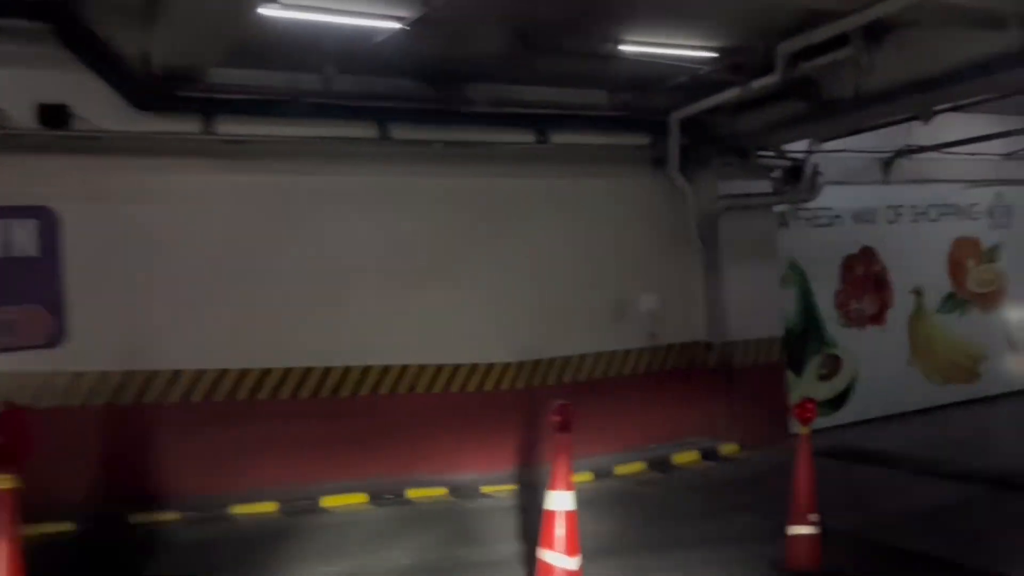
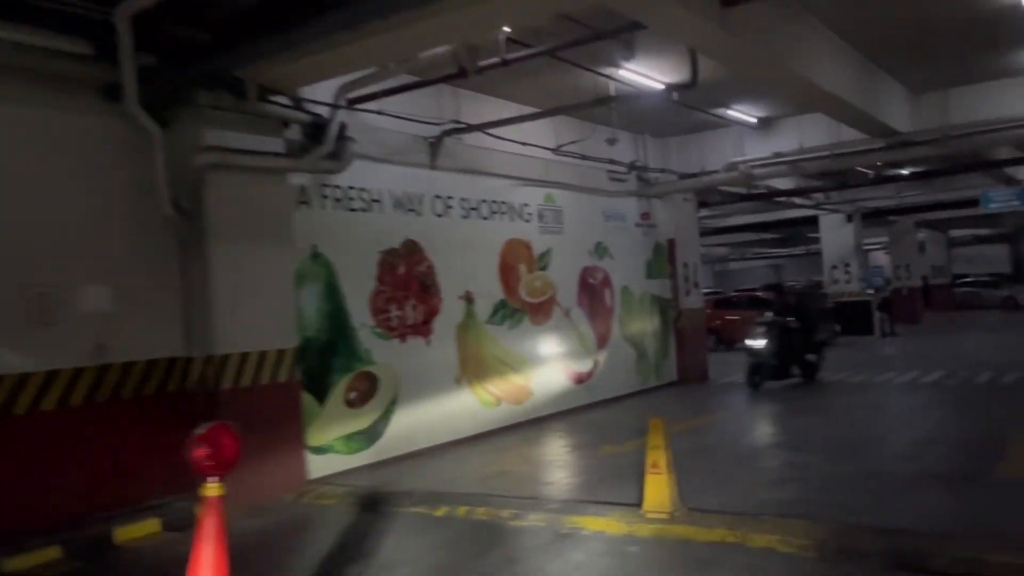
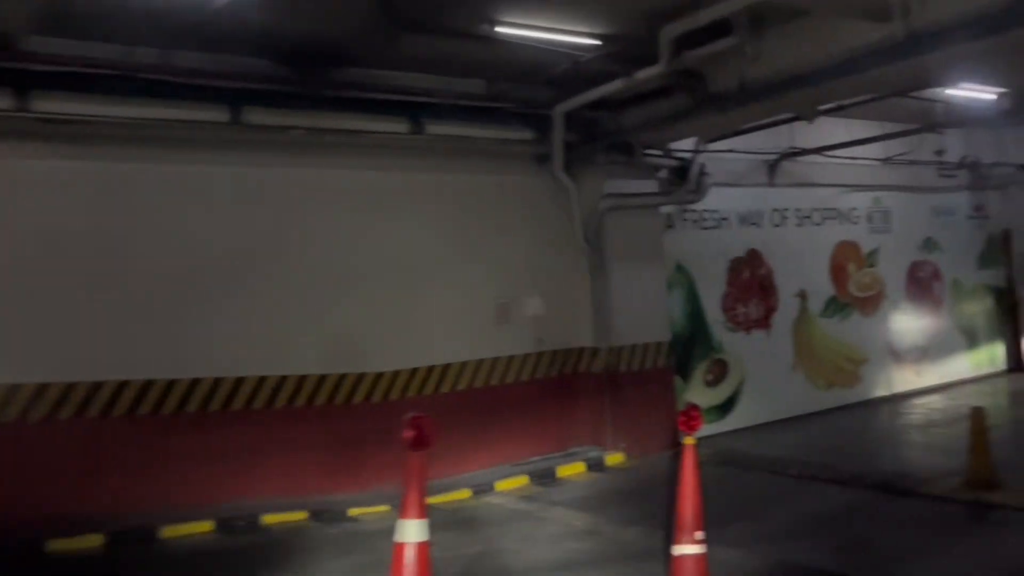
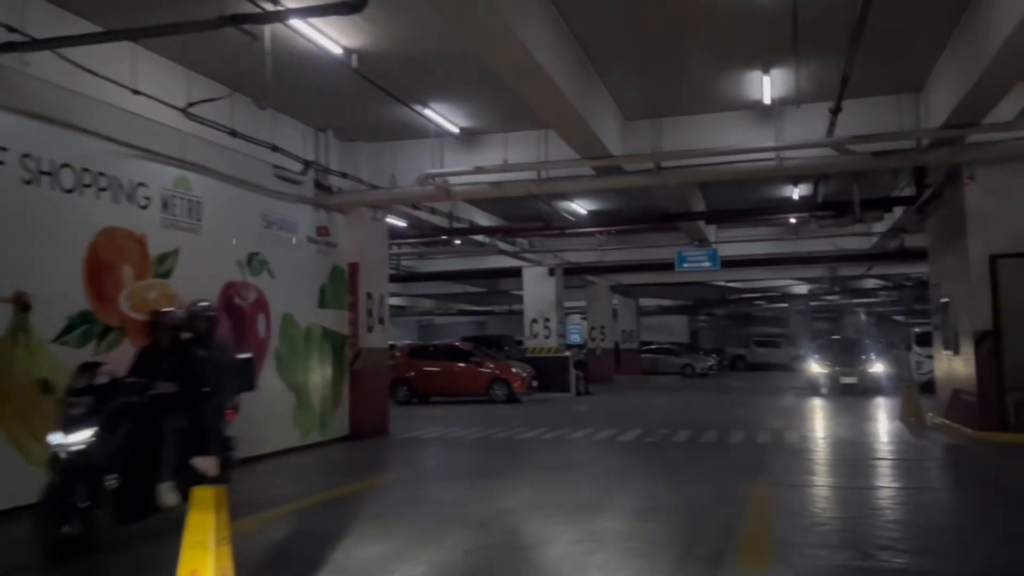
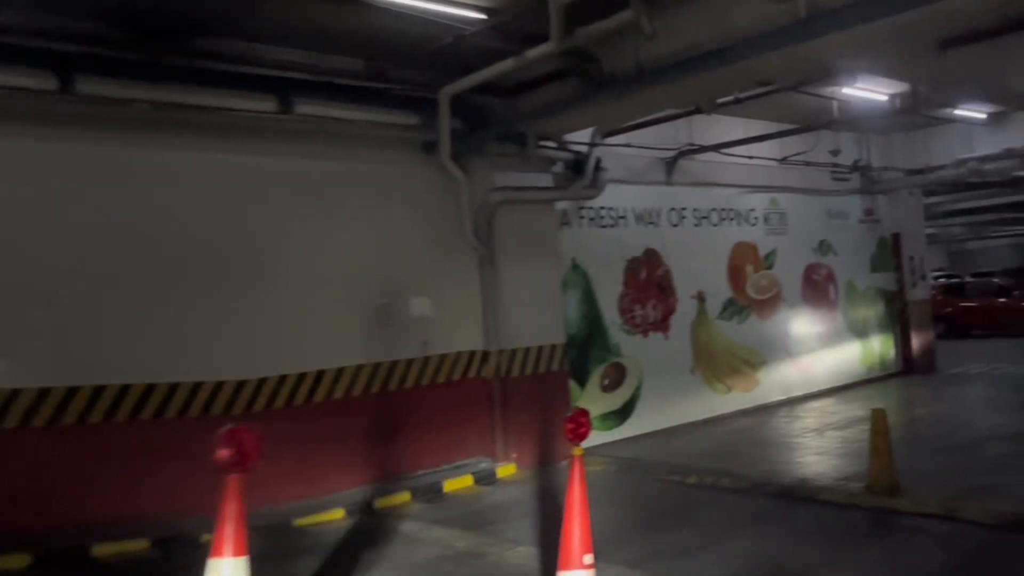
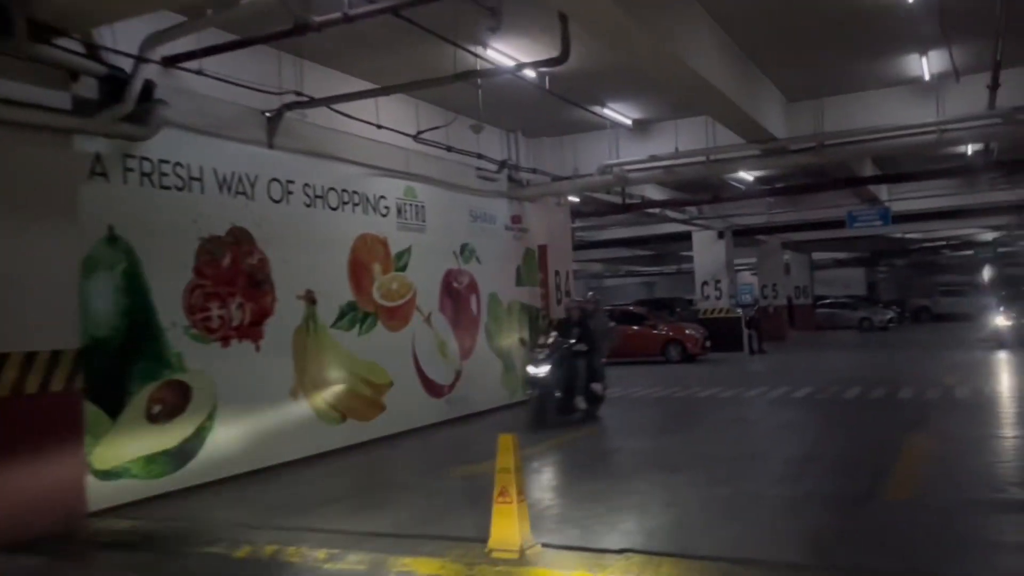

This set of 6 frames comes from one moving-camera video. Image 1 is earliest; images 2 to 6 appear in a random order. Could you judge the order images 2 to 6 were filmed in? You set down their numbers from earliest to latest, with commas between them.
3, 5, 2, 6, 4
